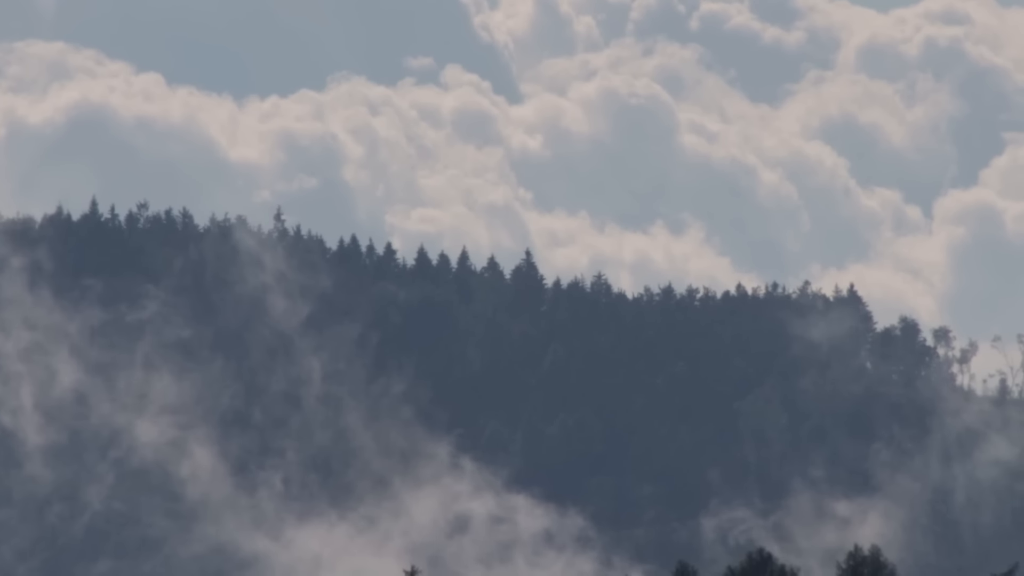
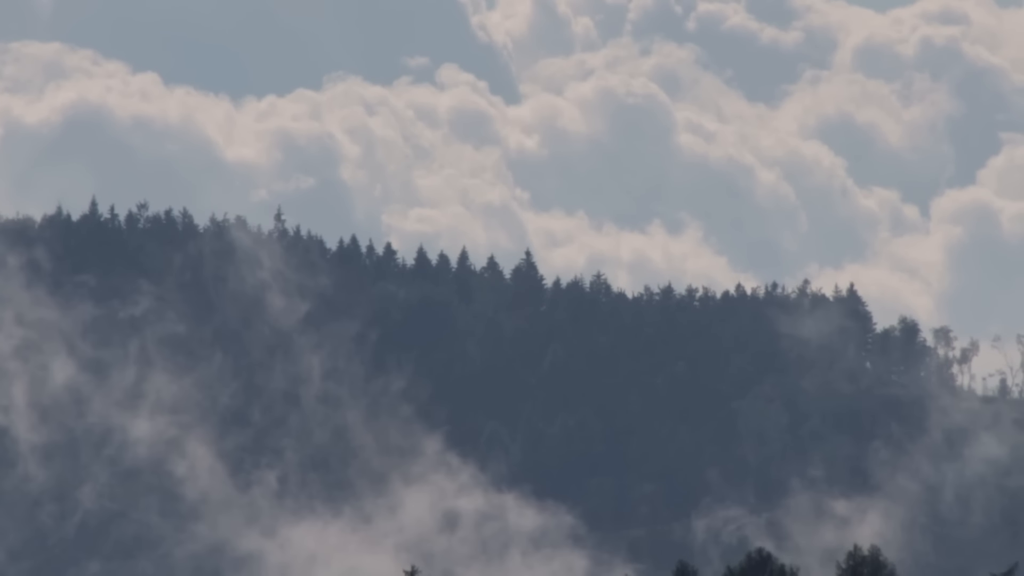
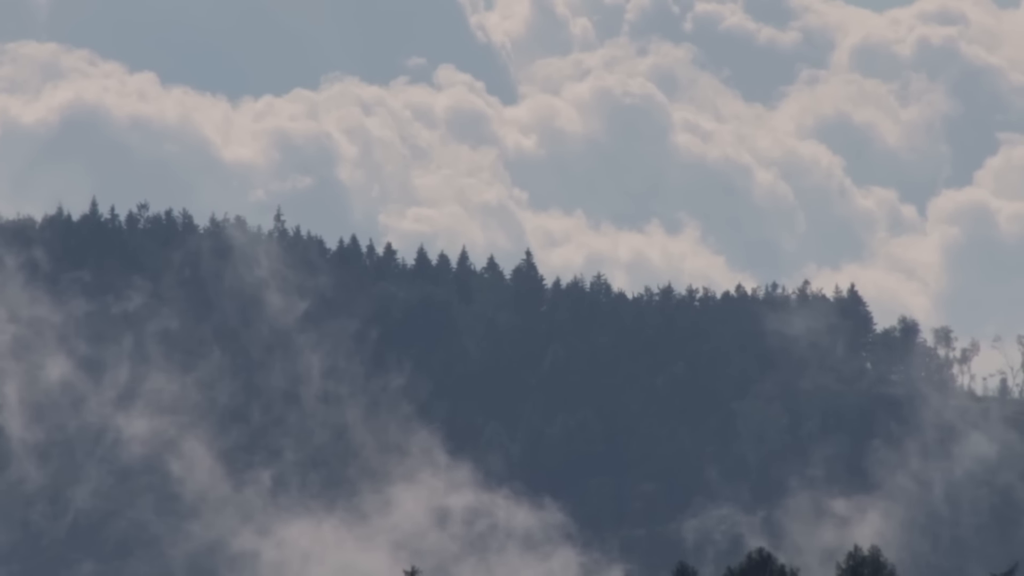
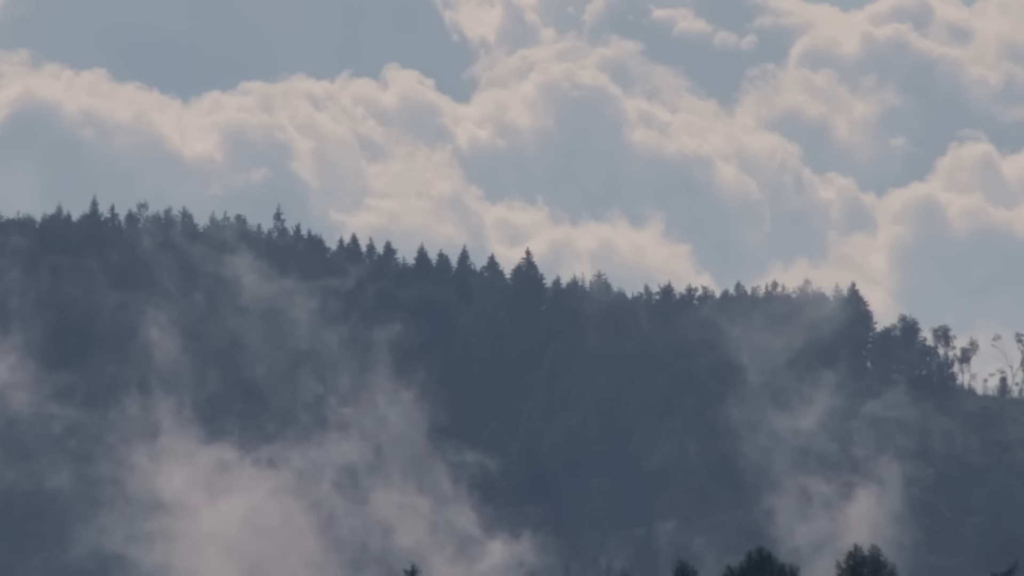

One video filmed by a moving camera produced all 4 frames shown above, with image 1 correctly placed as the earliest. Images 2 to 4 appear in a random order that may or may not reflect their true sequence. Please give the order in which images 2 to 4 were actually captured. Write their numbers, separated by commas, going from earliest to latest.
2, 3, 4
